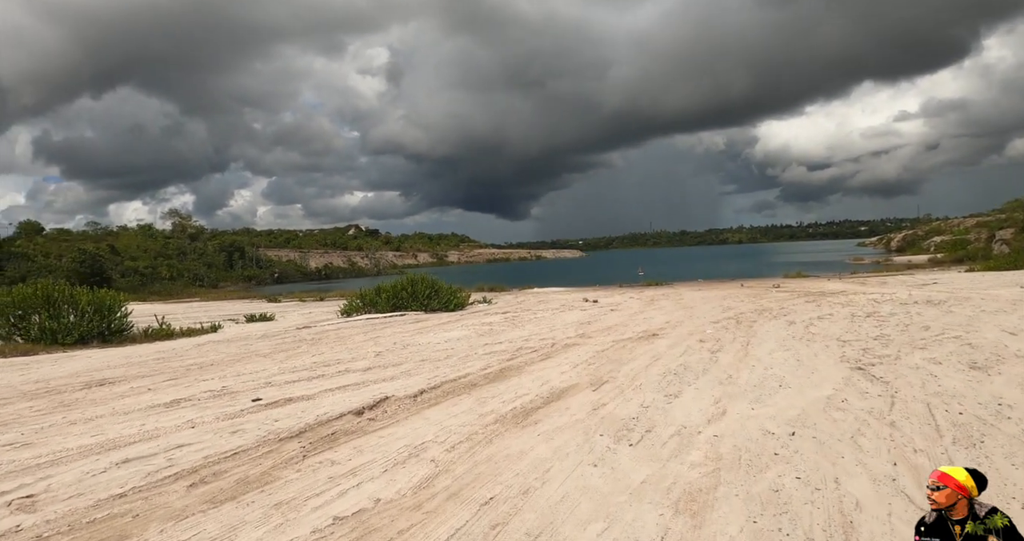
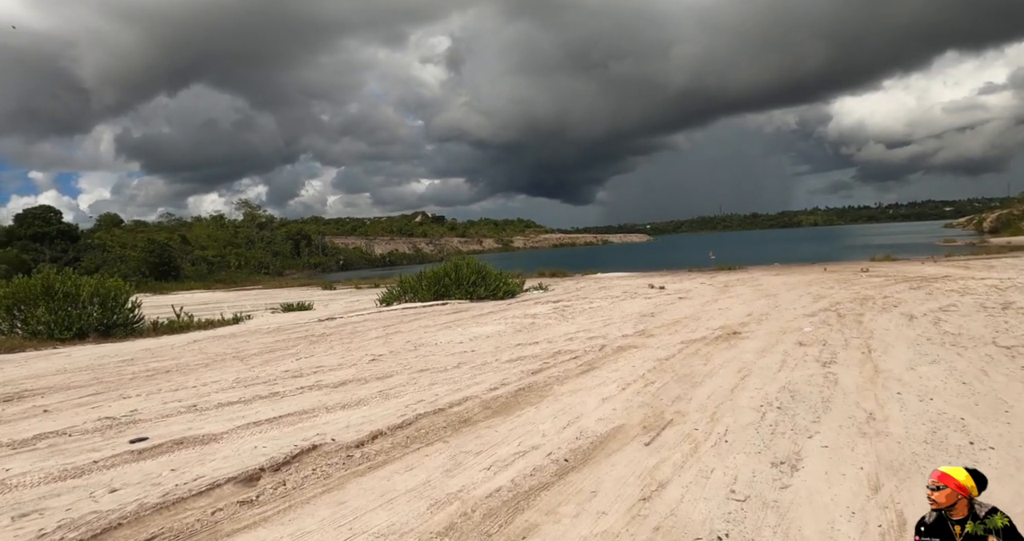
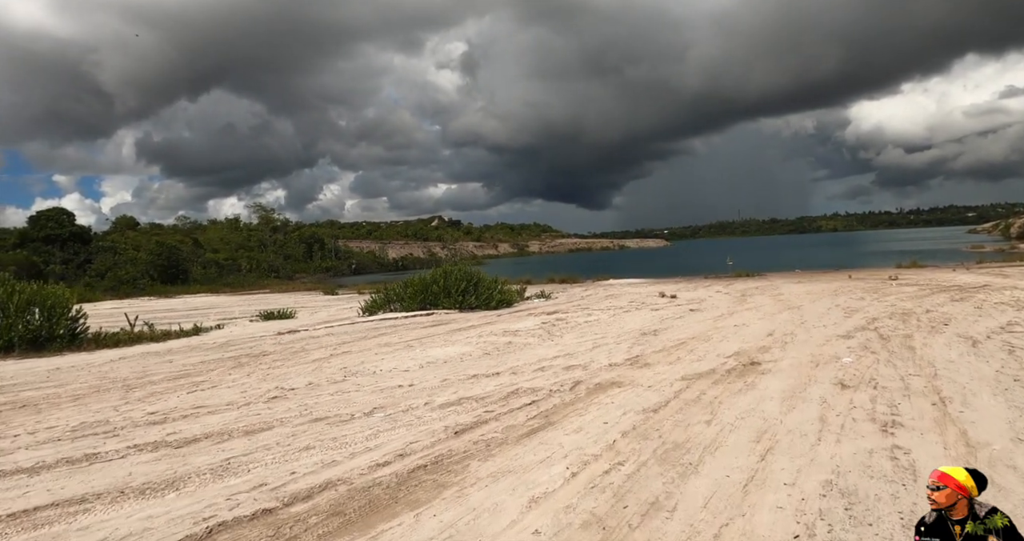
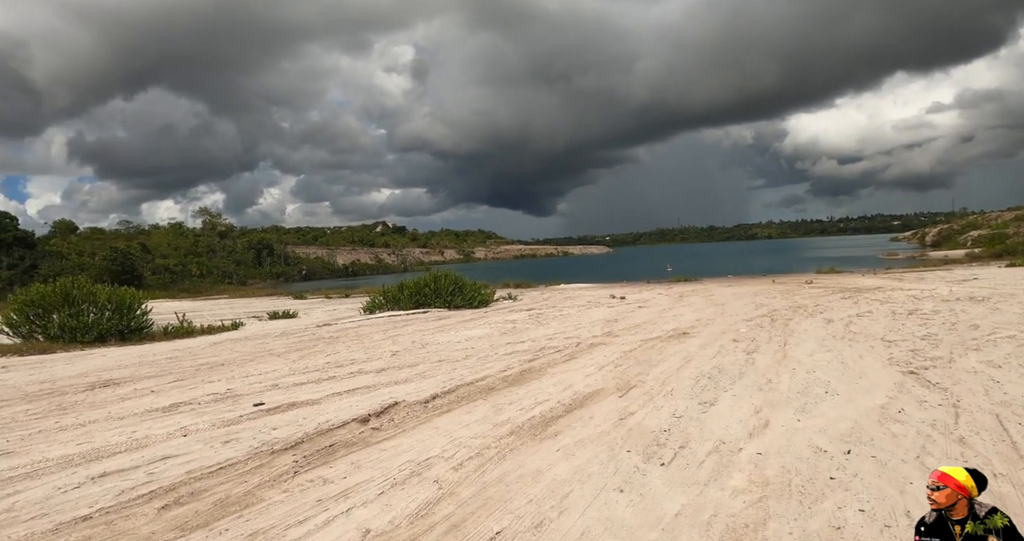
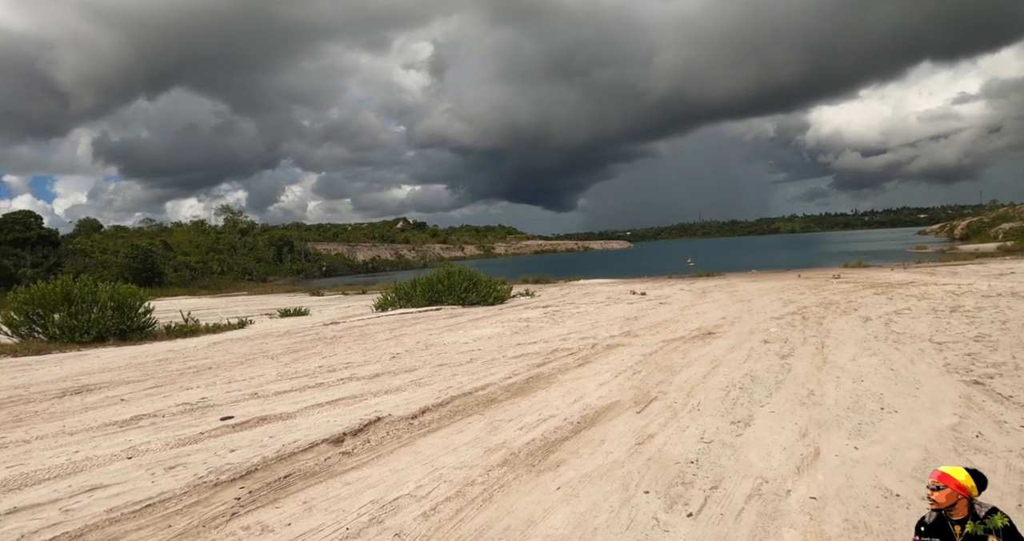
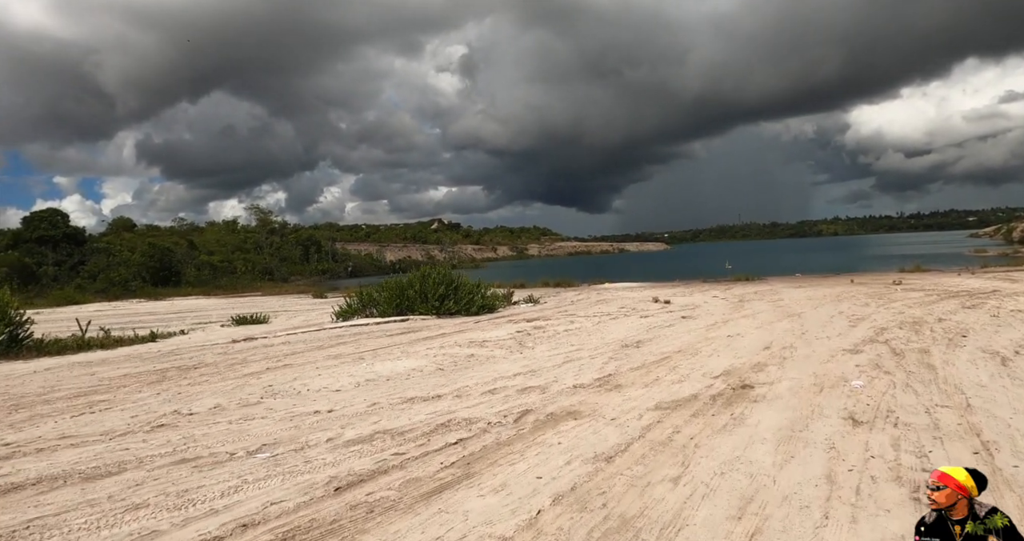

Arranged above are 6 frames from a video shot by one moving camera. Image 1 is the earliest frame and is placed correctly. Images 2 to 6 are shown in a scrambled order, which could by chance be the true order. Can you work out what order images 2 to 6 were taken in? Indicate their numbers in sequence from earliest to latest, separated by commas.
4, 5, 2, 3, 6
